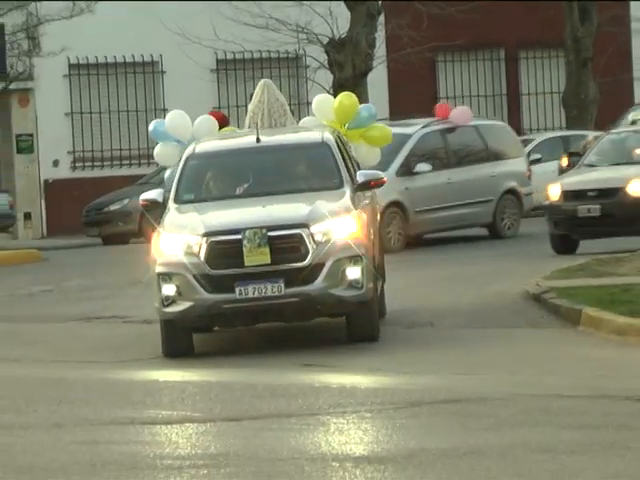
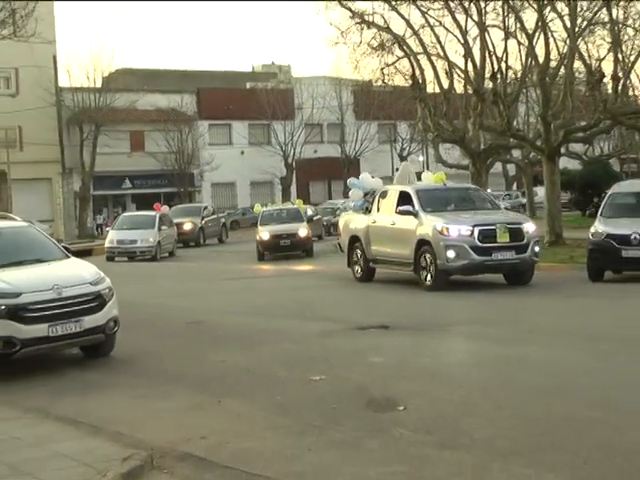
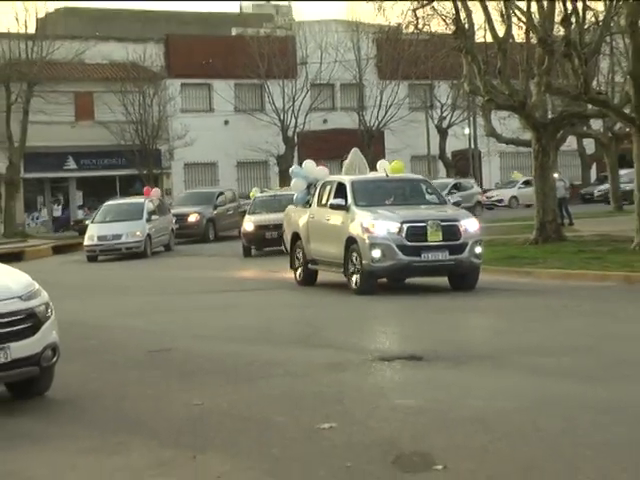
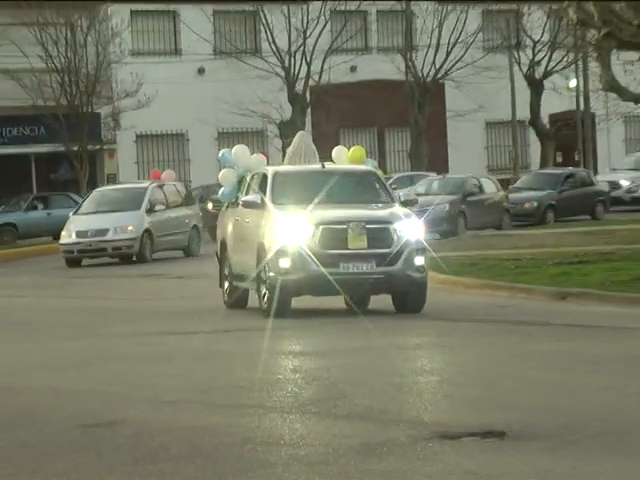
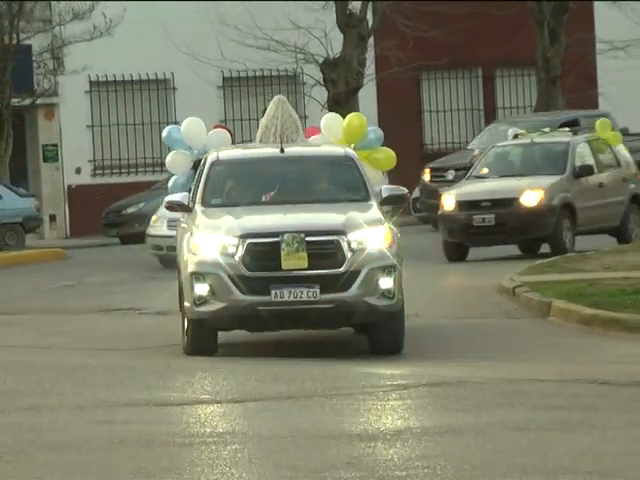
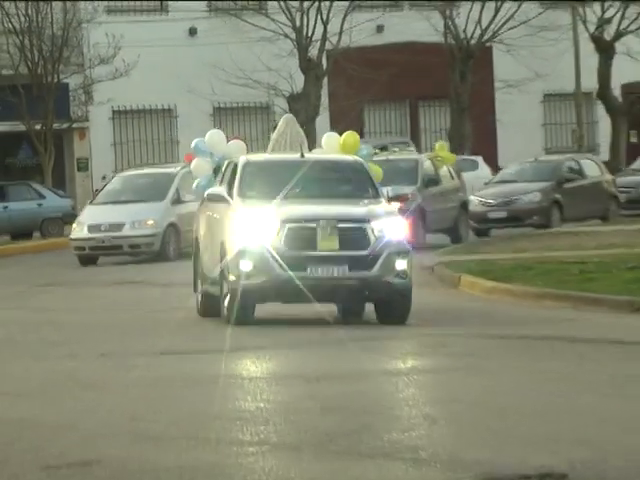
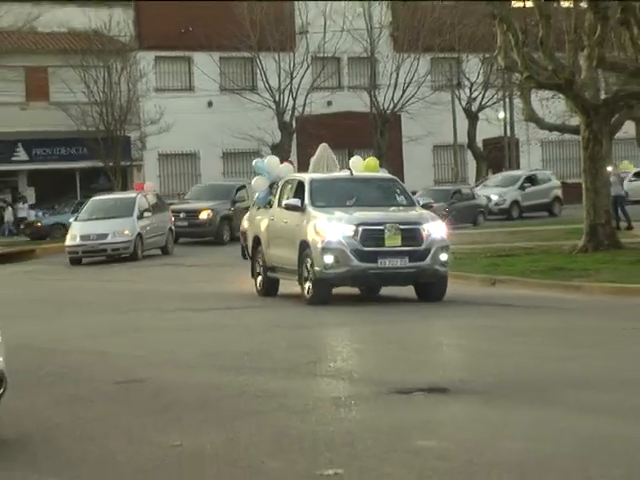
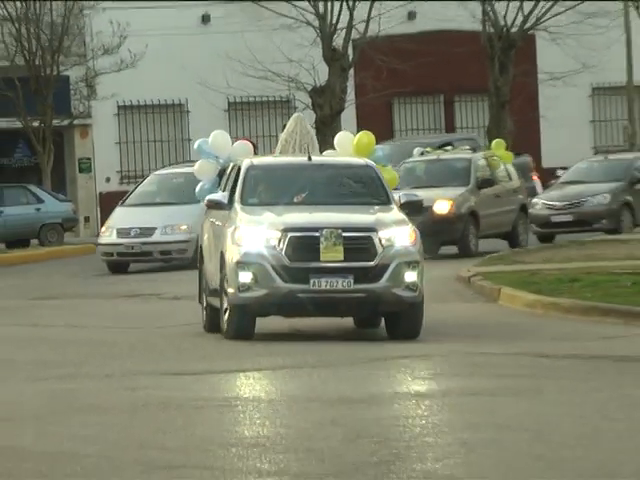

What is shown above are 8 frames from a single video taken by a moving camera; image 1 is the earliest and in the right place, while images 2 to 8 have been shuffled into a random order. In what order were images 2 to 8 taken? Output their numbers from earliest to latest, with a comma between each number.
5, 8, 6, 4, 7, 3, 2
